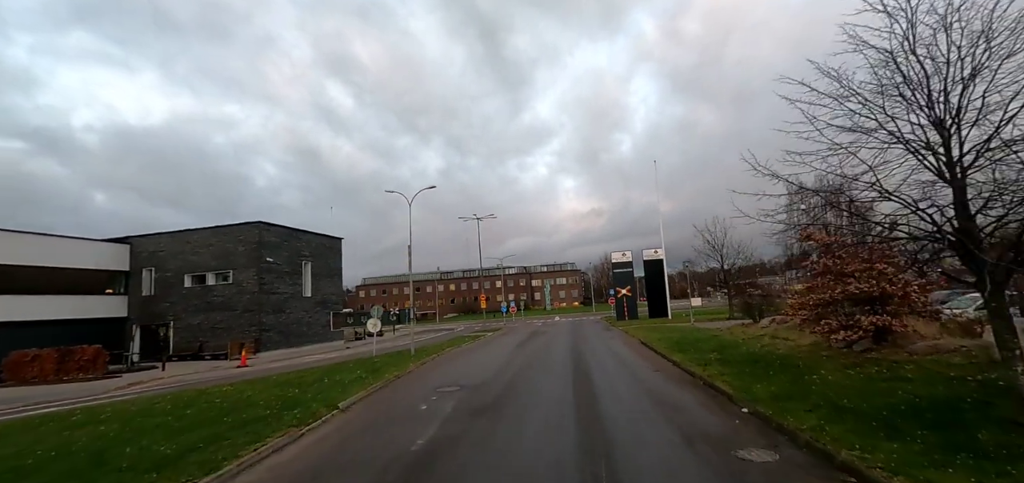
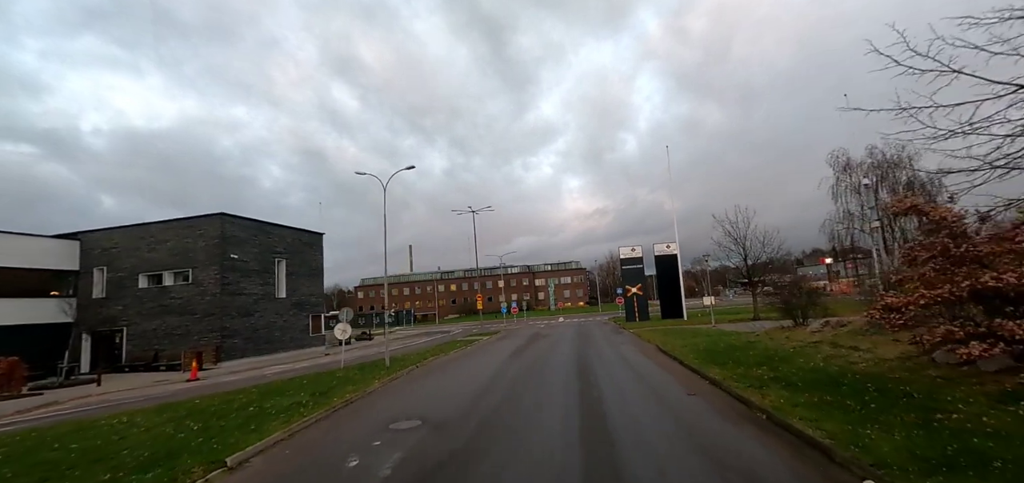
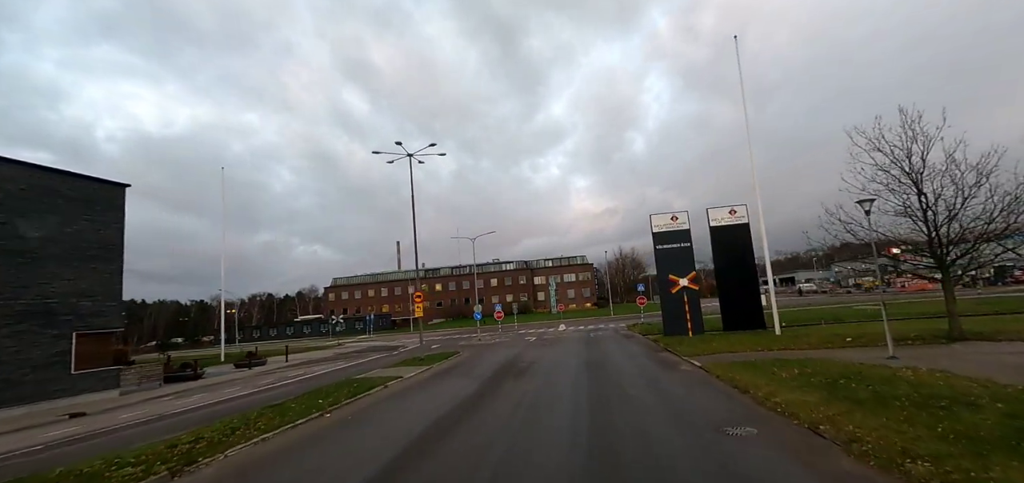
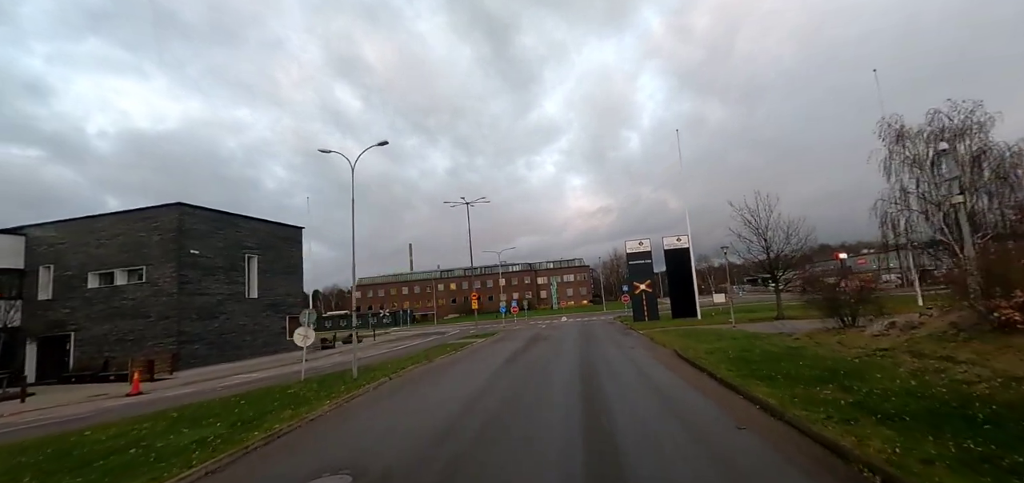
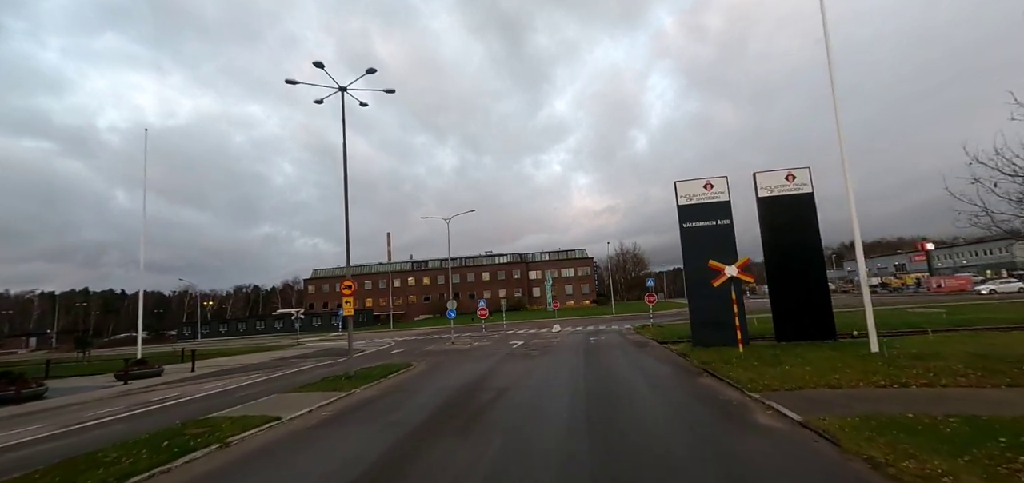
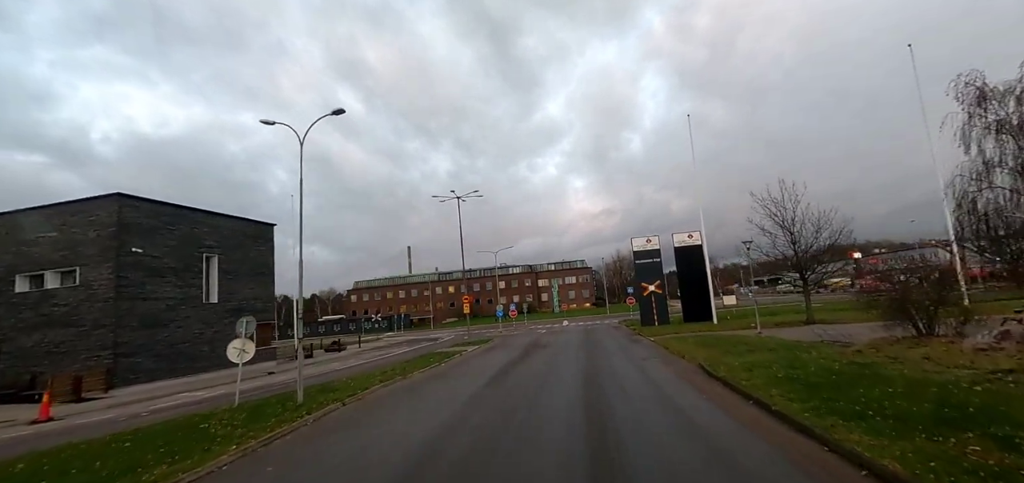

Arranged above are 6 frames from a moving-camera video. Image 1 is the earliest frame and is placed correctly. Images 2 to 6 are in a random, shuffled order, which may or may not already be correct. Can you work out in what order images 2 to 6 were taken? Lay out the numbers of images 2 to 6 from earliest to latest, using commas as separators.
2, 4, 6, 3, 5
